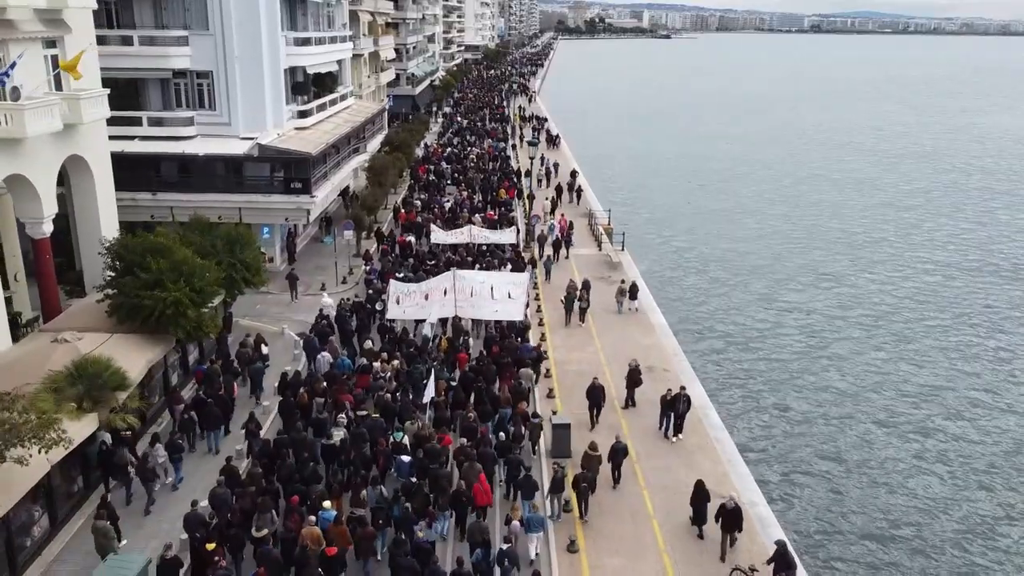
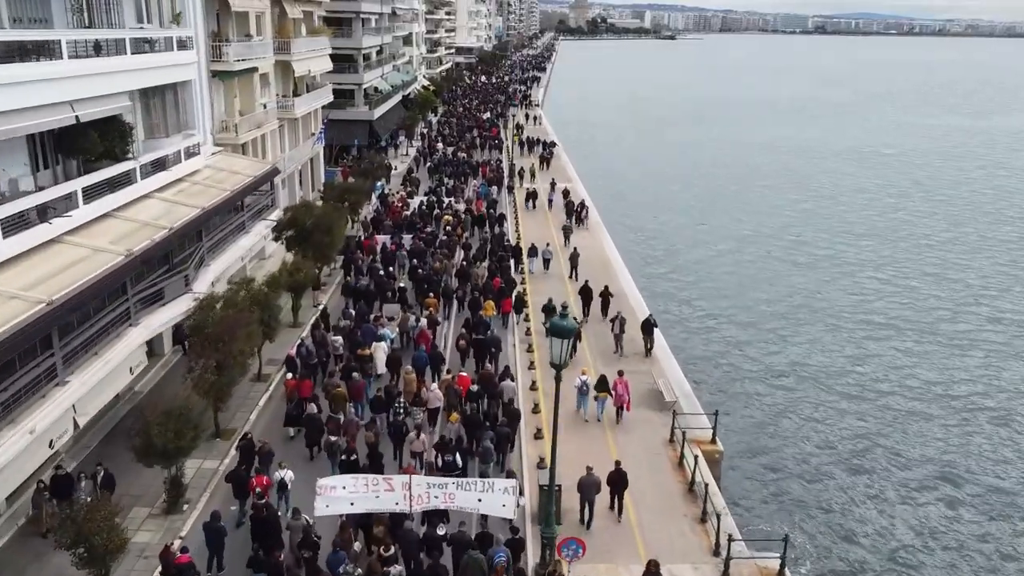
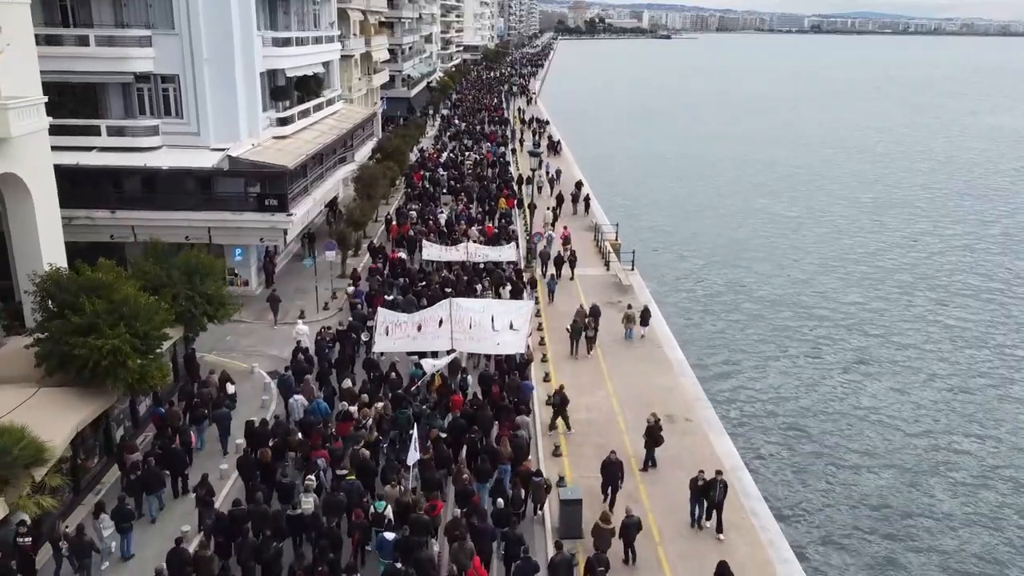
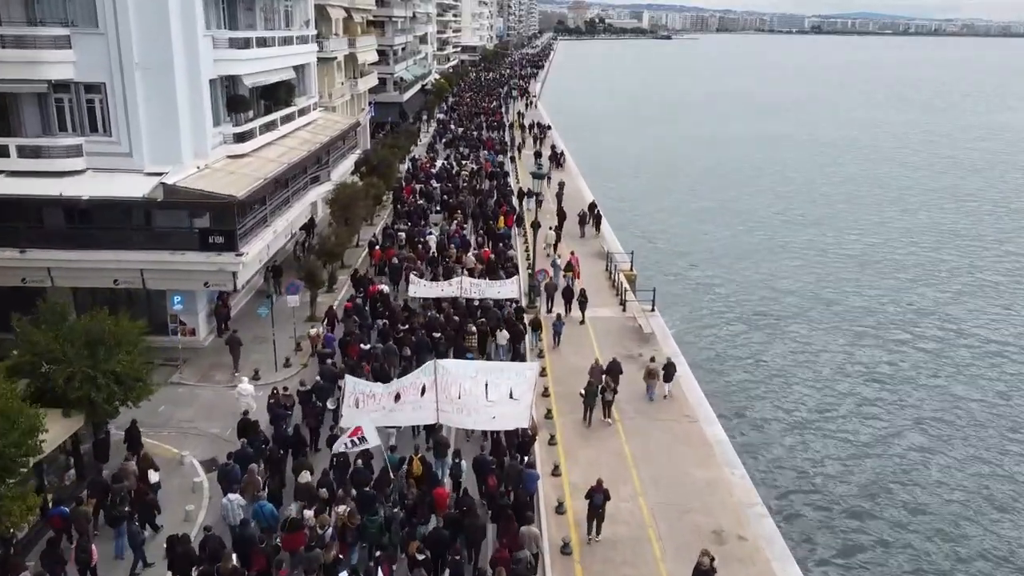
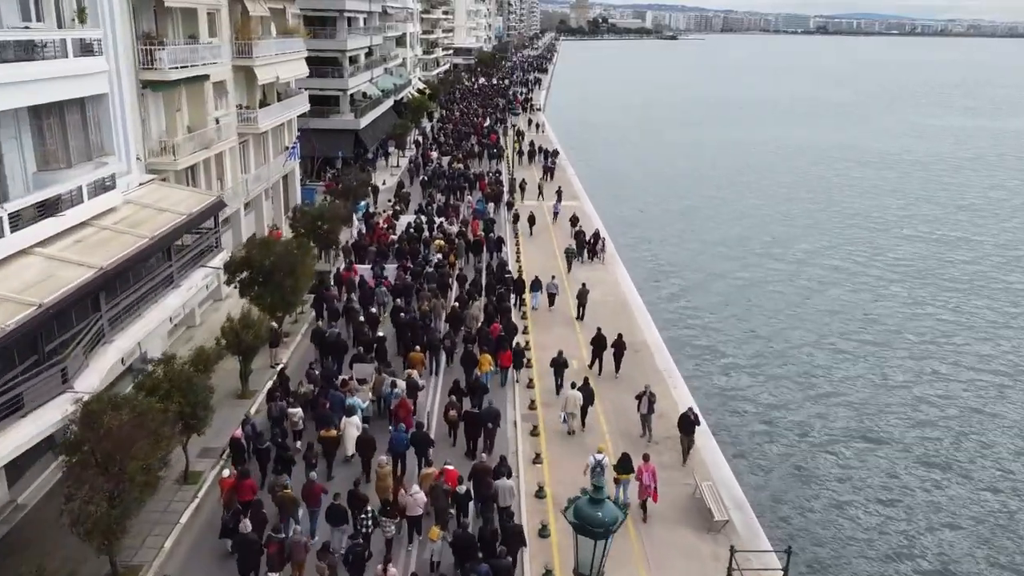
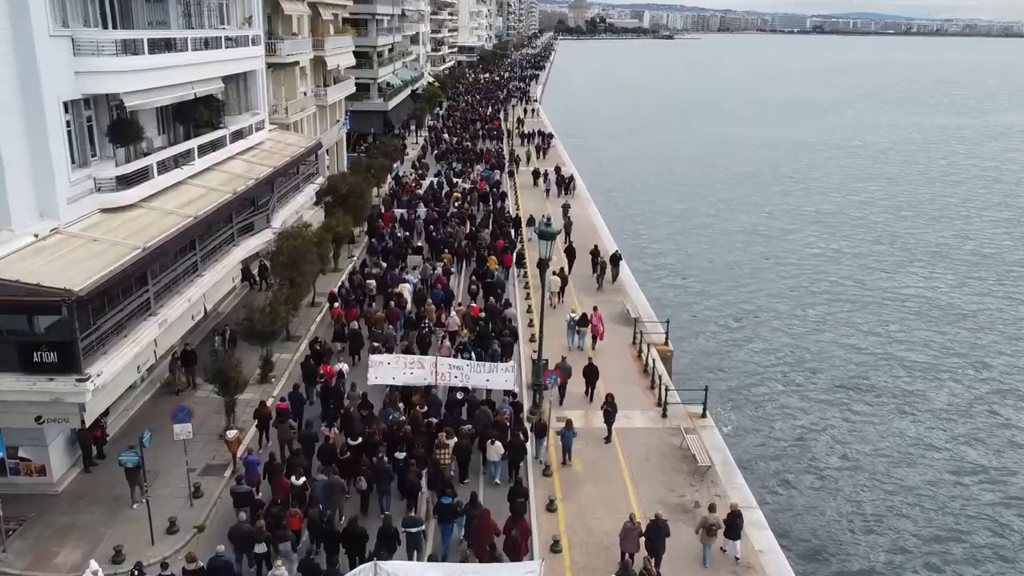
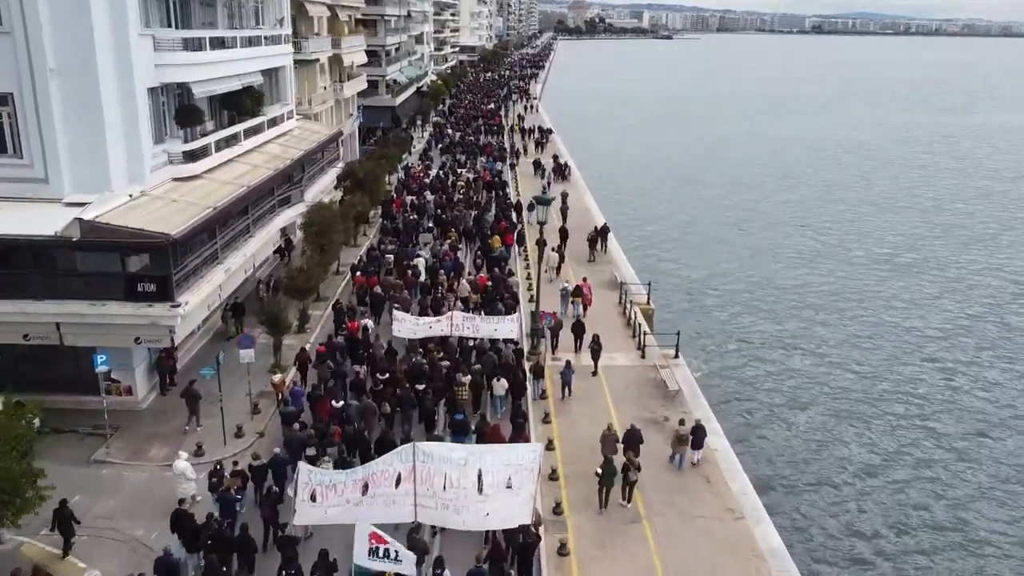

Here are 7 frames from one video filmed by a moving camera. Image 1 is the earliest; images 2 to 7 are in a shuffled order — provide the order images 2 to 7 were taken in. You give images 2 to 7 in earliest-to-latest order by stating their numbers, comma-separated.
3, 4, 7, 6, 2, 5
